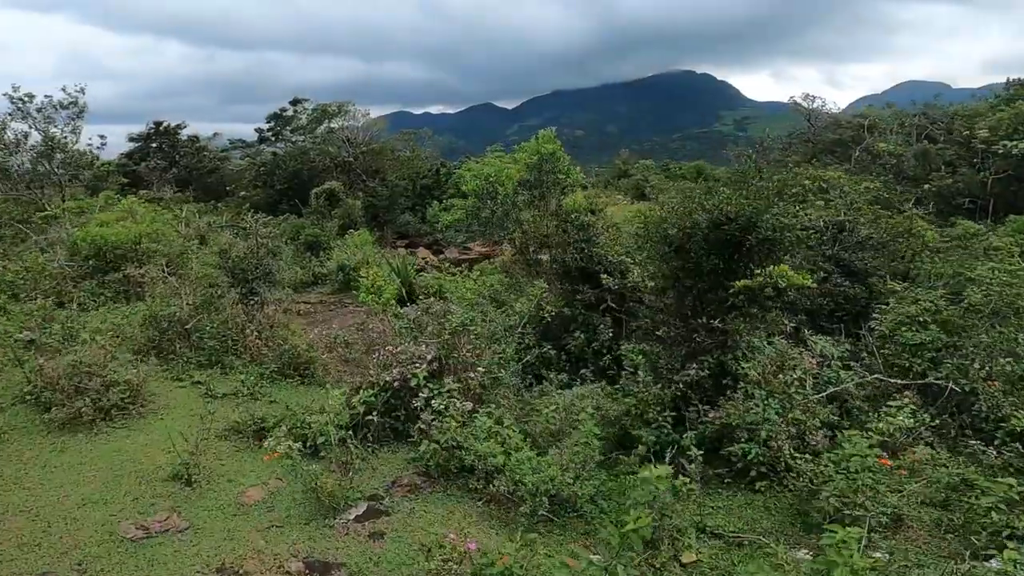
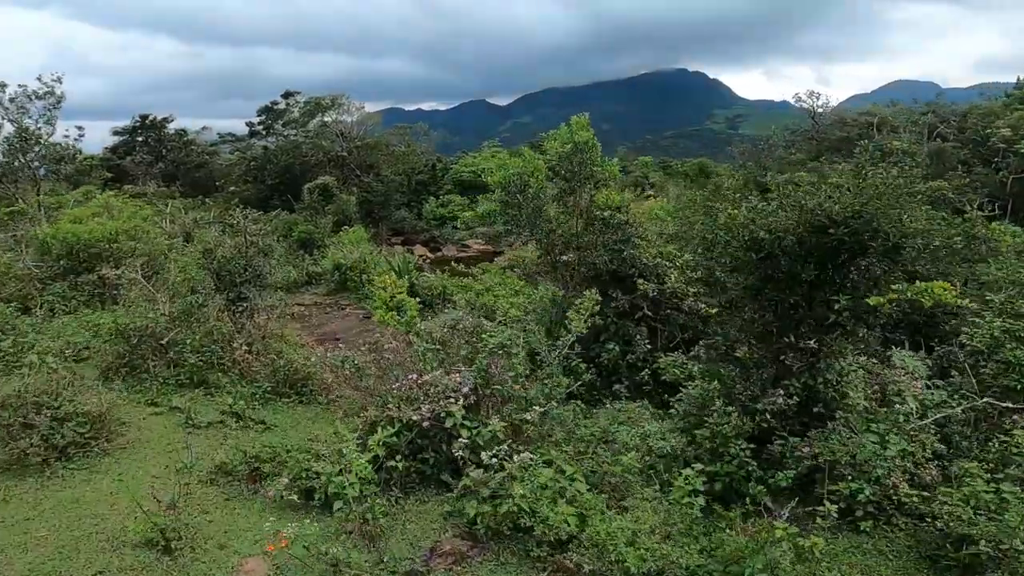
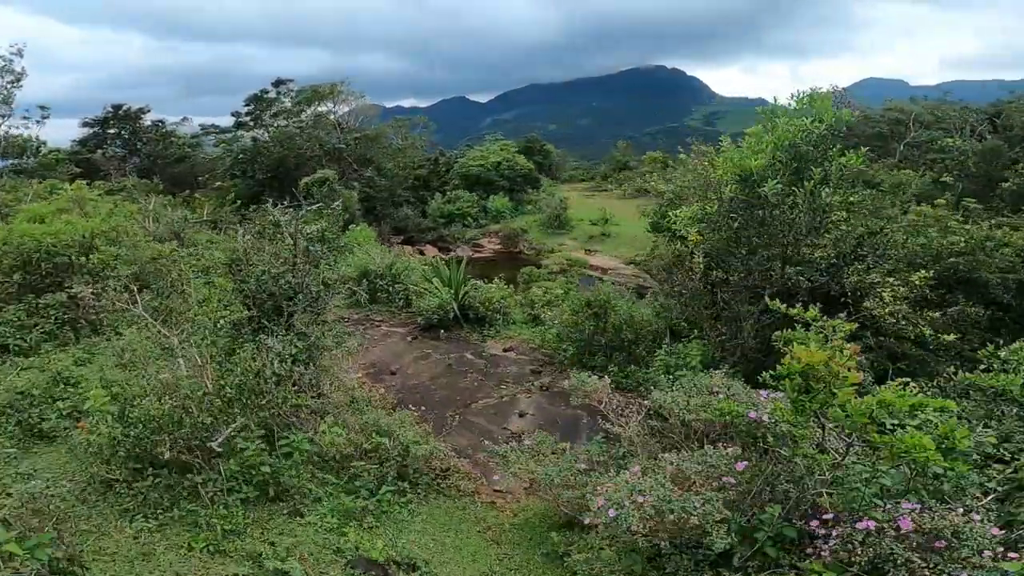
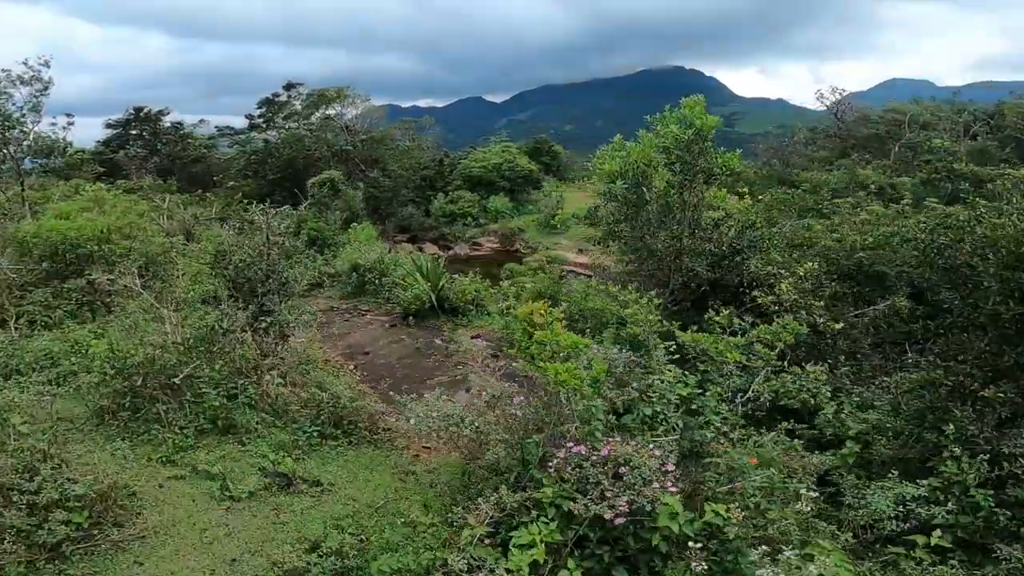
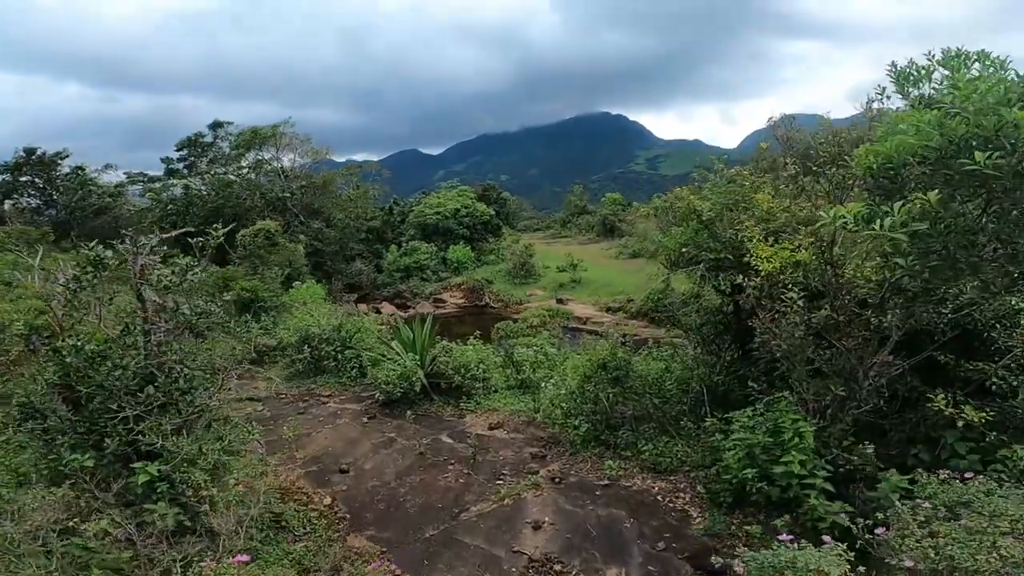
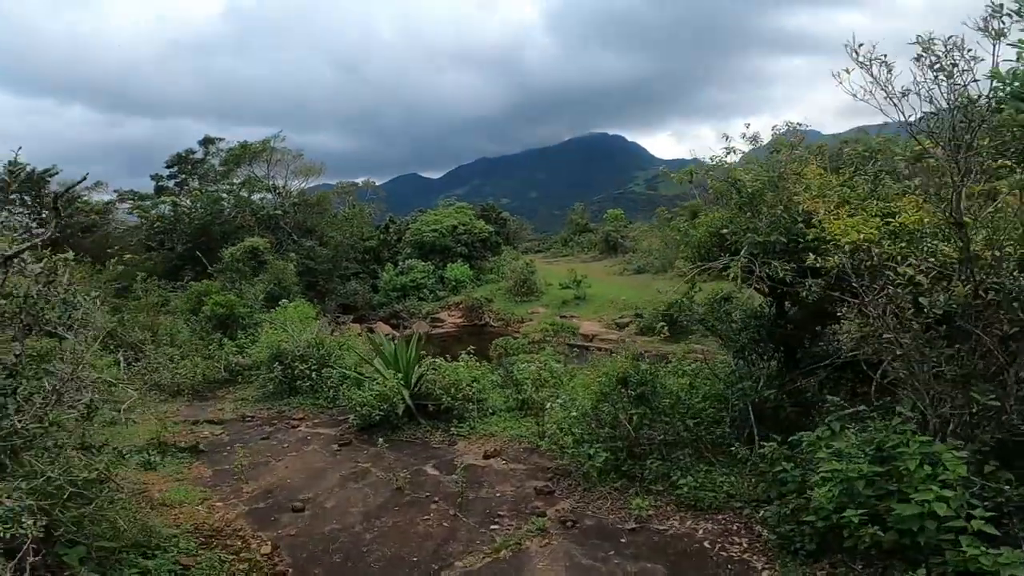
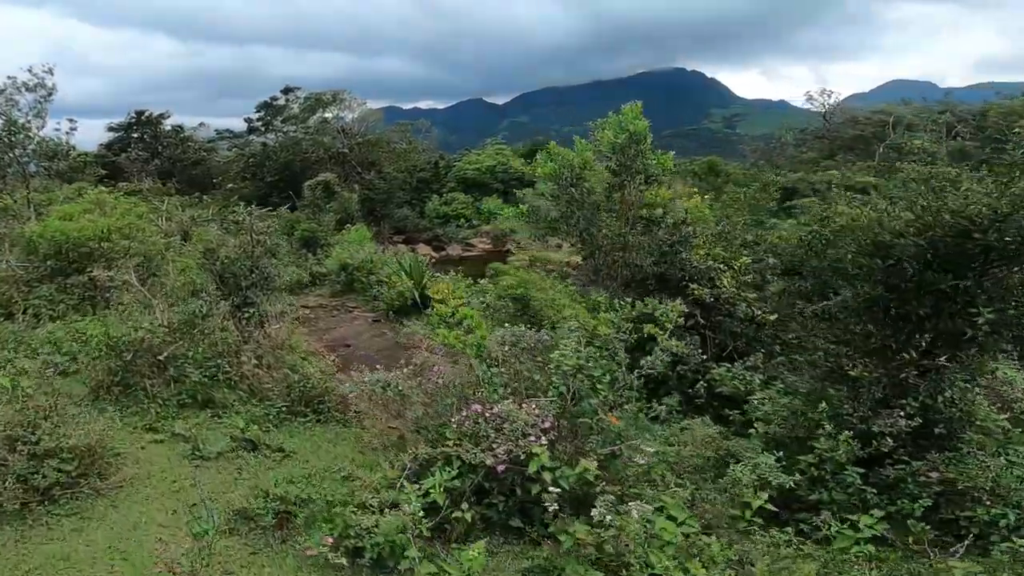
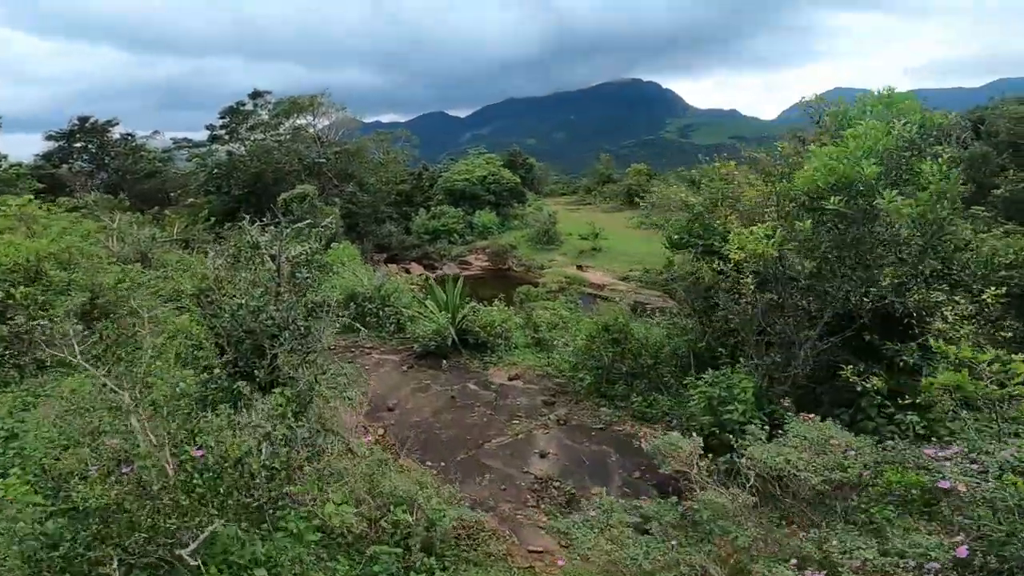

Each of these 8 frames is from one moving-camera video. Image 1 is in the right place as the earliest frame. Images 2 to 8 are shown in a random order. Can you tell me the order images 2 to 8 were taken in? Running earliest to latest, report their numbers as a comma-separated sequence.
2, 7, 4, 3, 8, 5, 6
